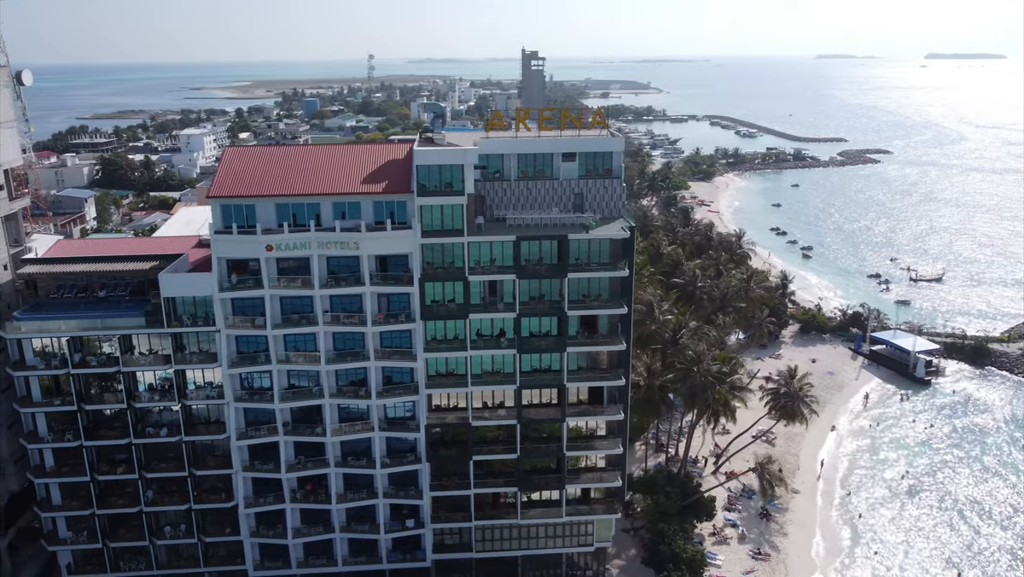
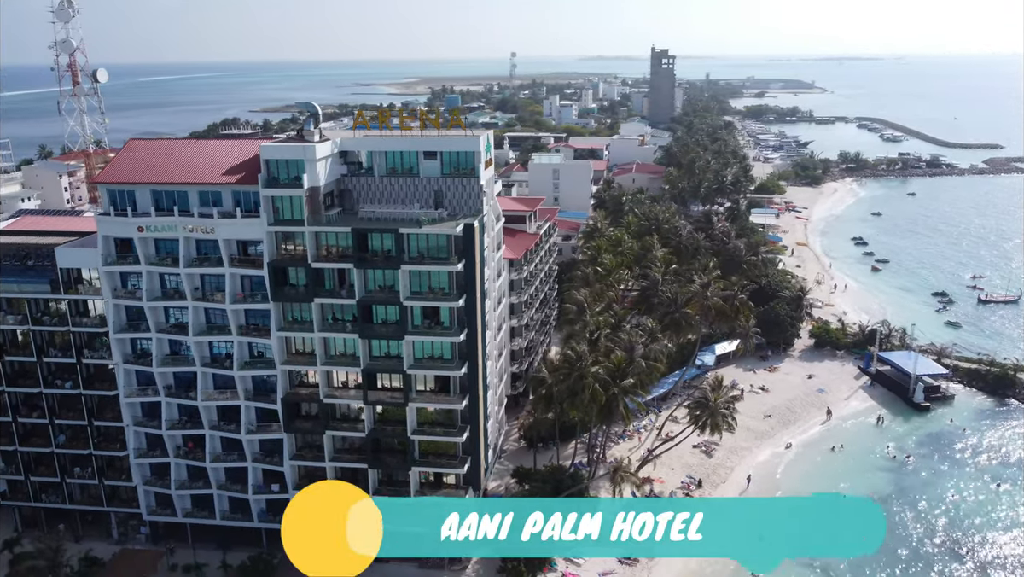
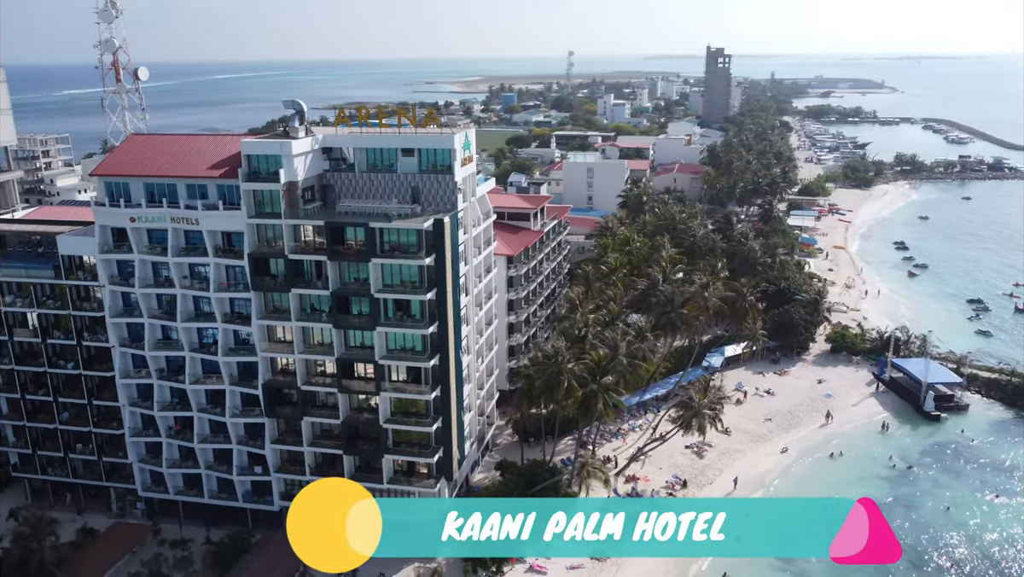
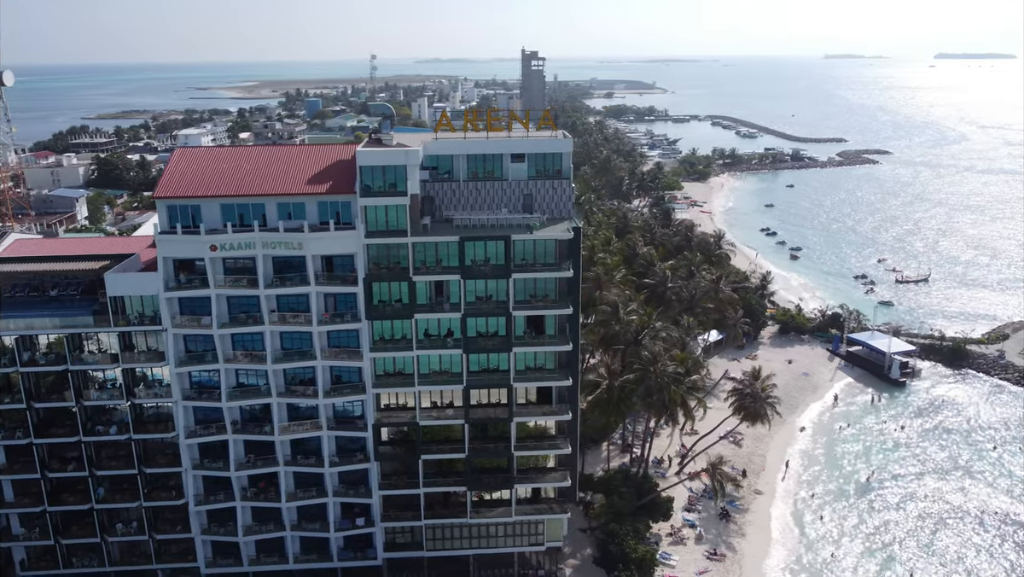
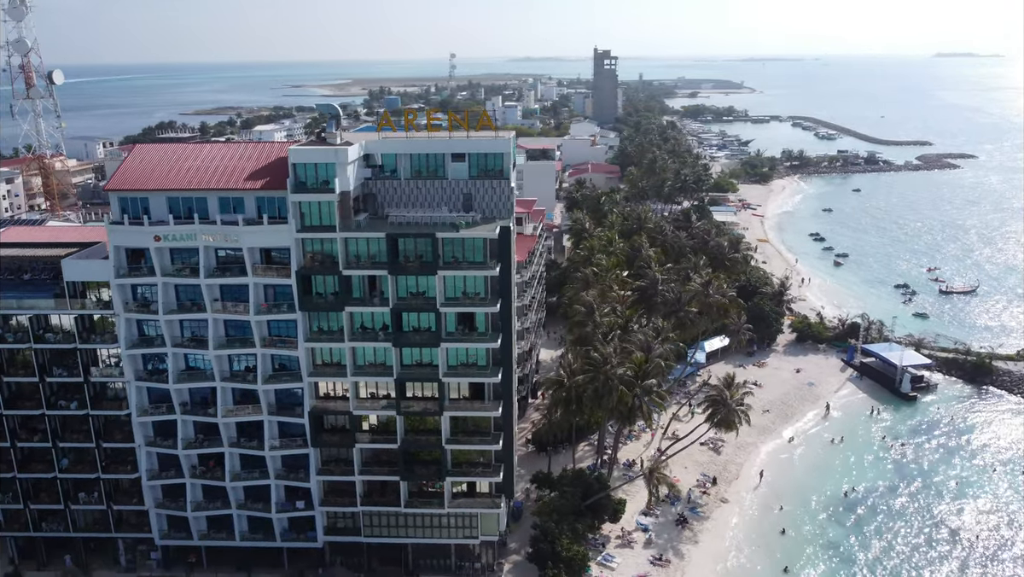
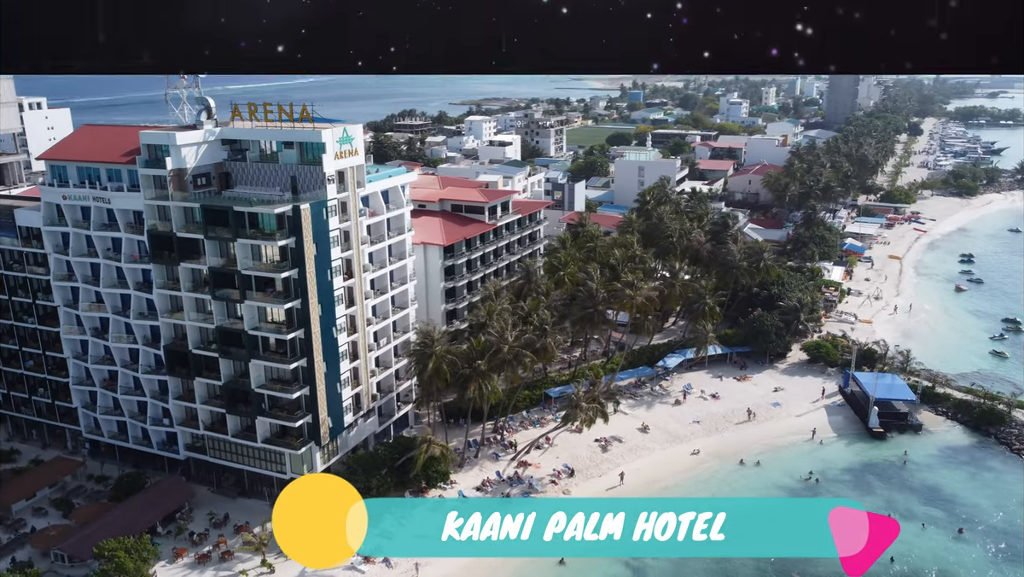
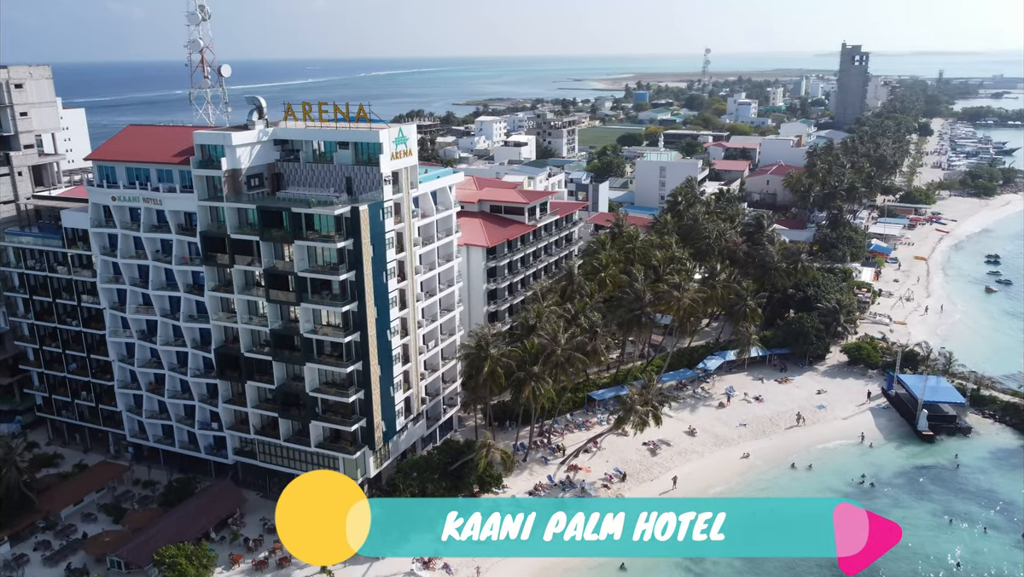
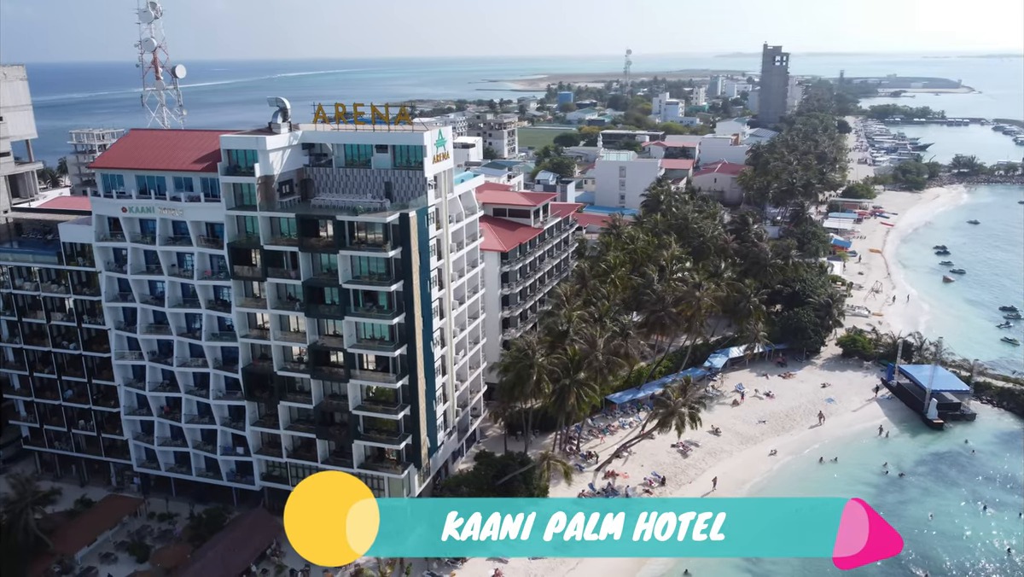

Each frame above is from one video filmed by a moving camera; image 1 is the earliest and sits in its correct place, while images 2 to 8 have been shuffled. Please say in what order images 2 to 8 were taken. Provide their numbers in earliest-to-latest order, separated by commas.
4, 5, 2, 3, 8, 7, 6
